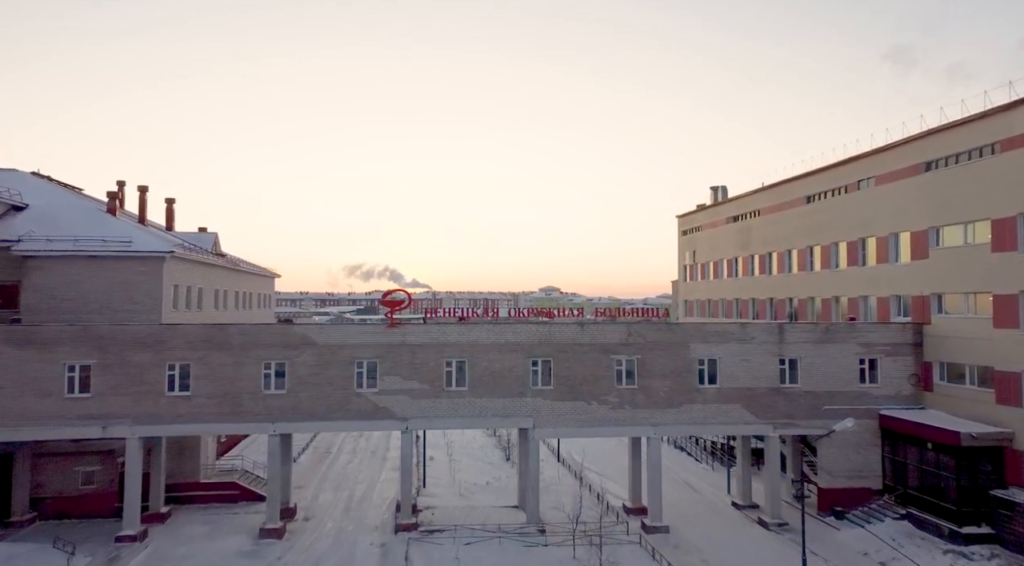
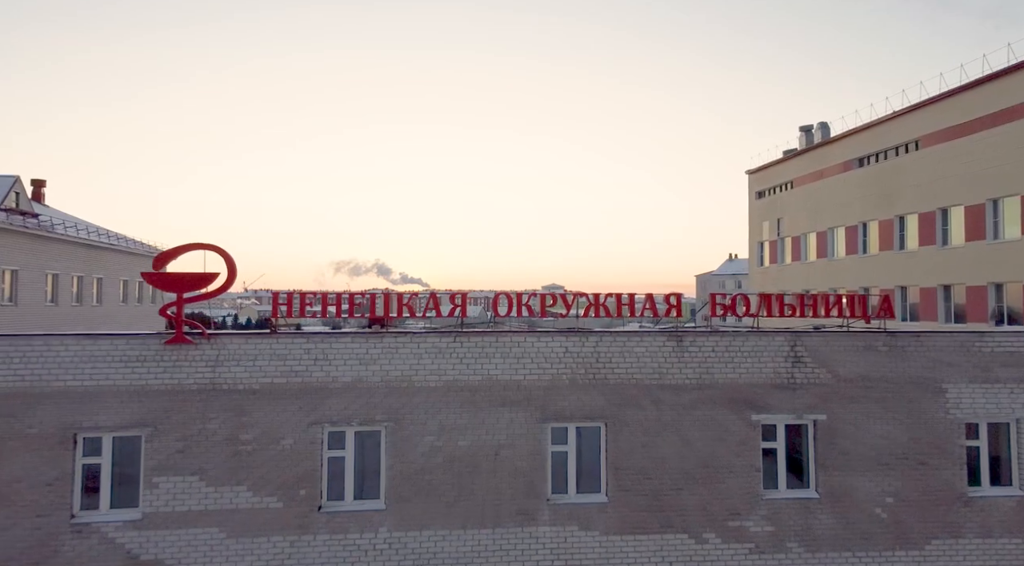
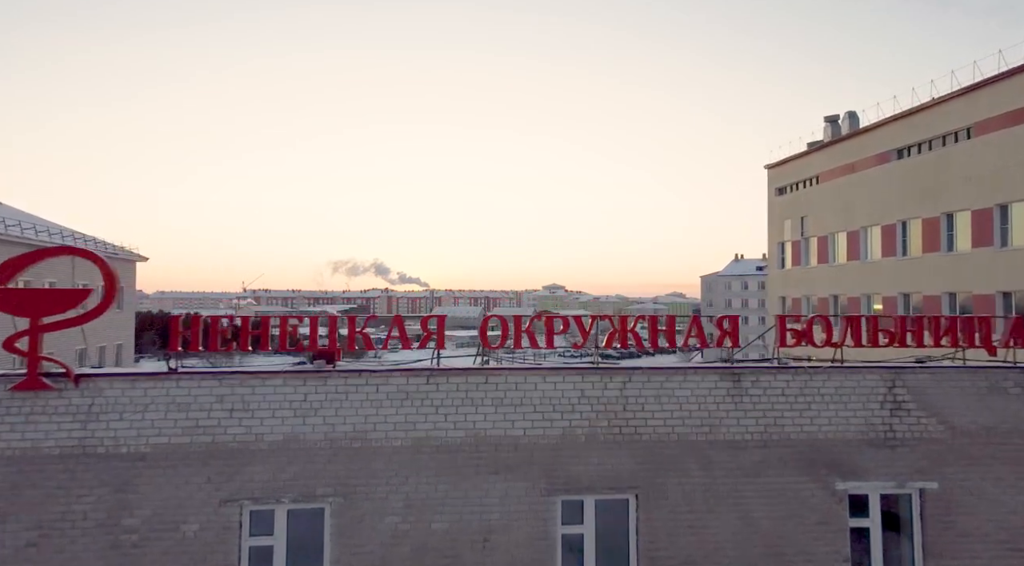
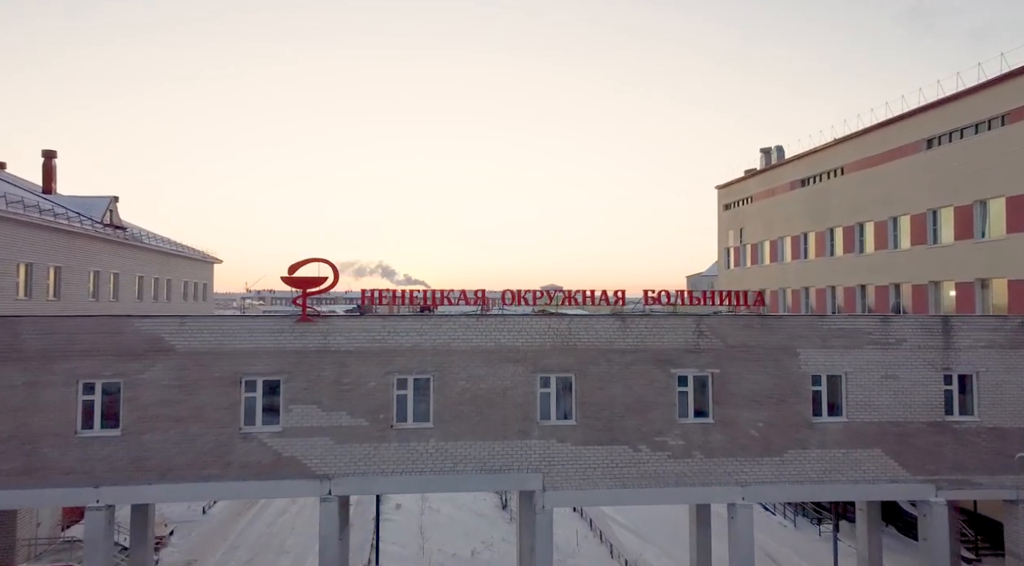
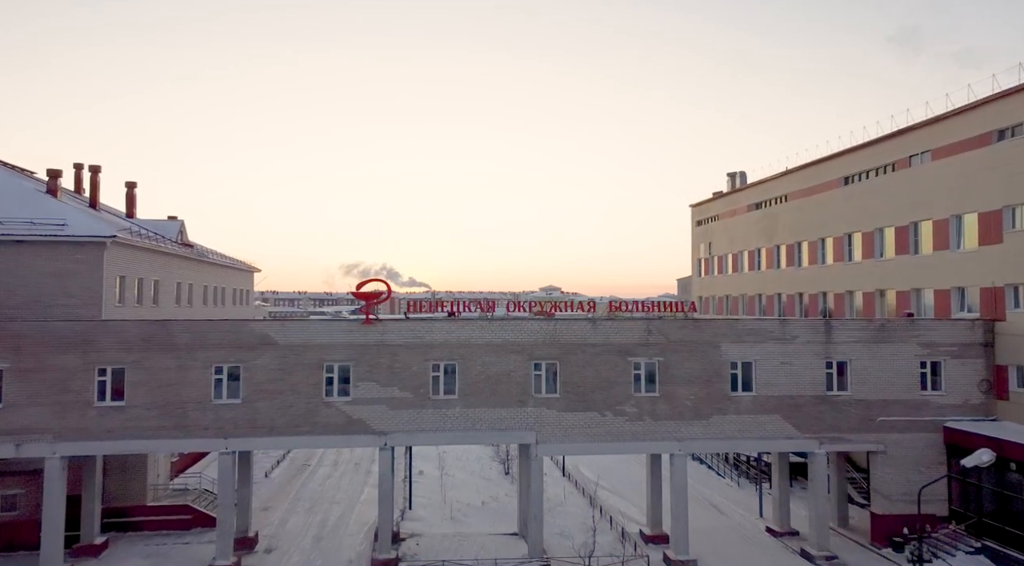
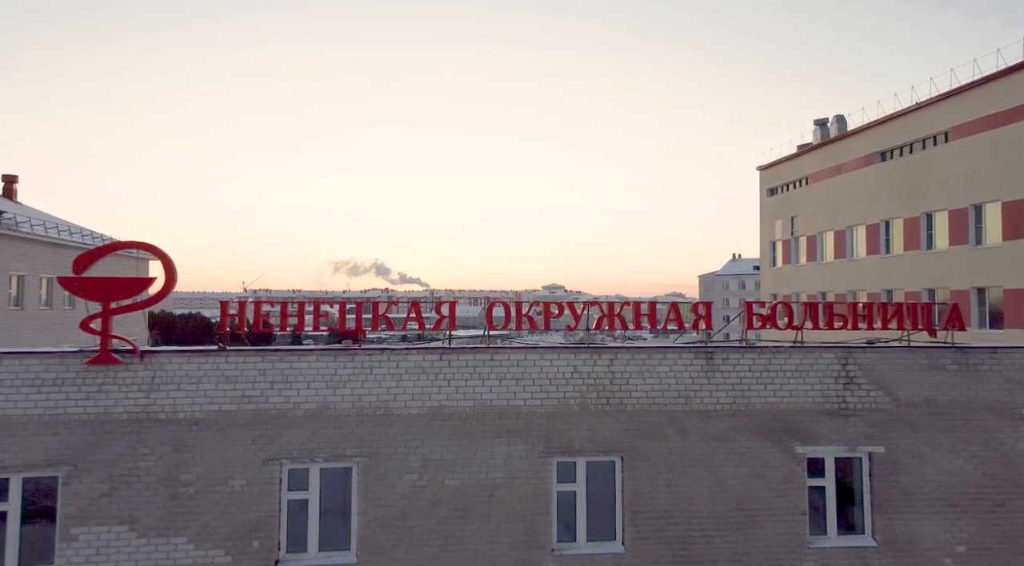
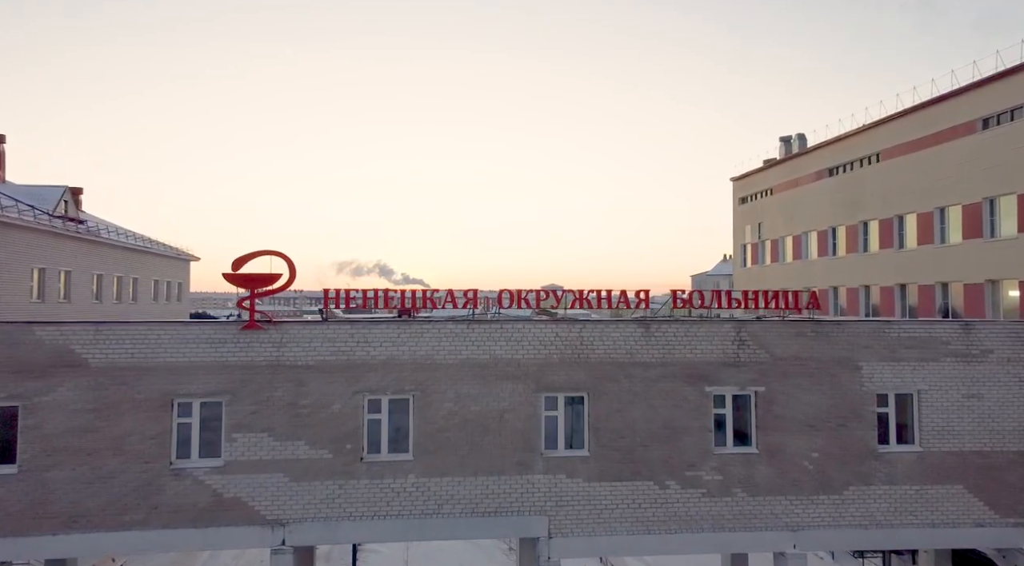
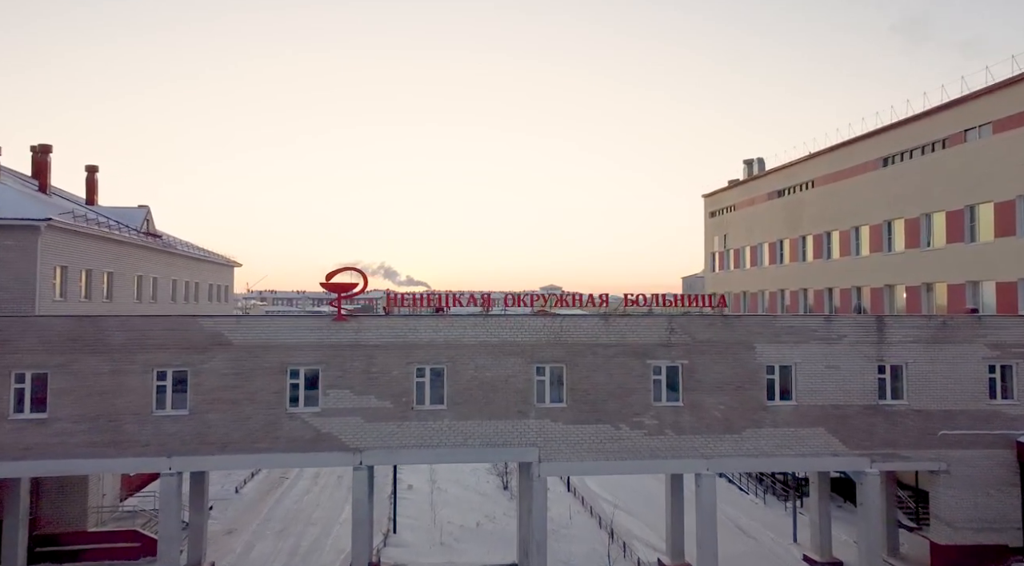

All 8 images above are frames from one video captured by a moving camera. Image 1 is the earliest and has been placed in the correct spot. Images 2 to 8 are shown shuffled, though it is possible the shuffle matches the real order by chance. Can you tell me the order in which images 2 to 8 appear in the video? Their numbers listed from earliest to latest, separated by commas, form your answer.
5, 8, 4, 7, 2, 6, 3
